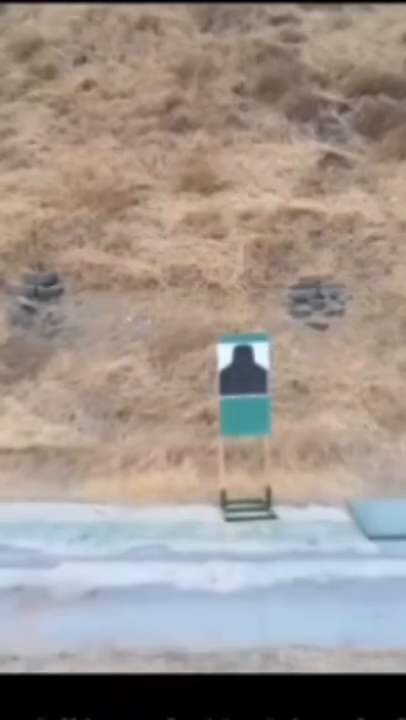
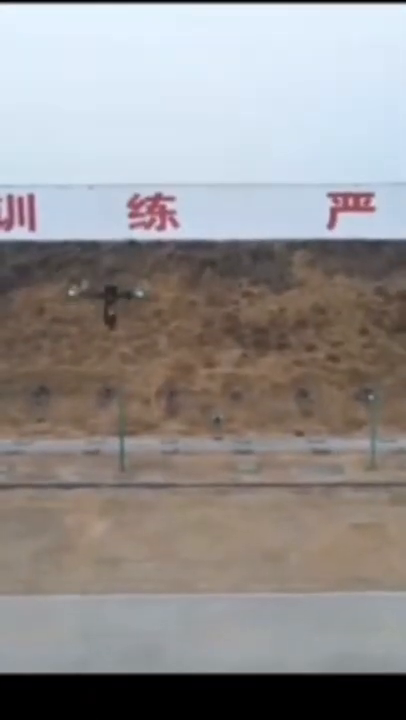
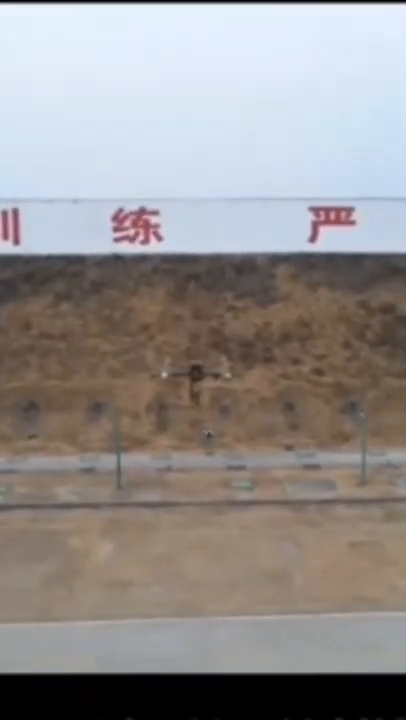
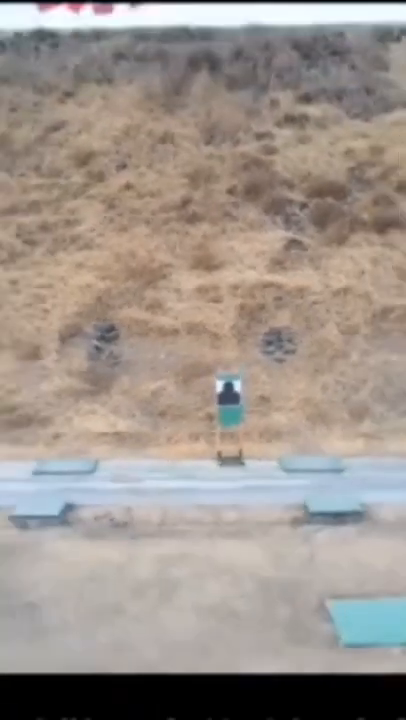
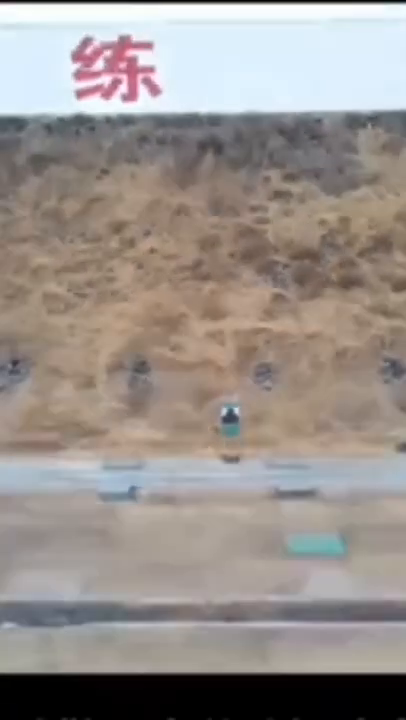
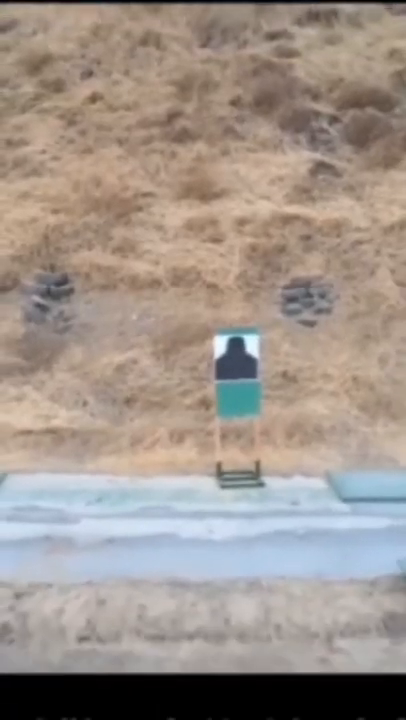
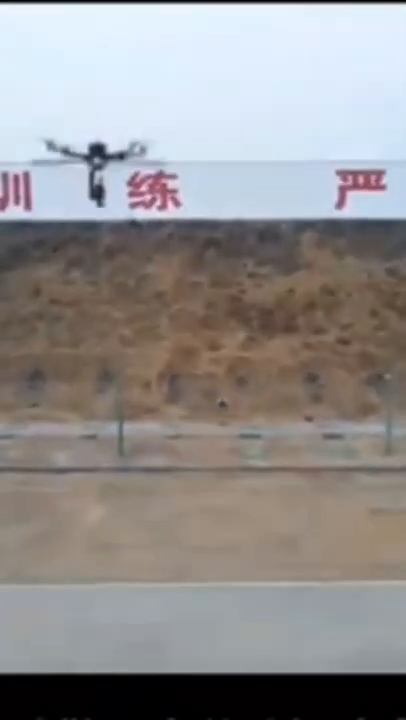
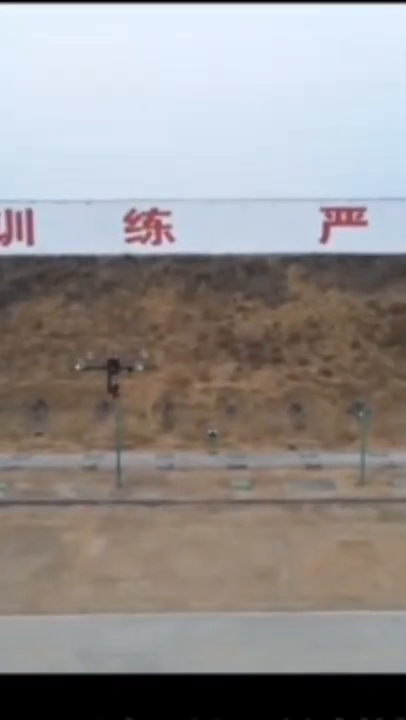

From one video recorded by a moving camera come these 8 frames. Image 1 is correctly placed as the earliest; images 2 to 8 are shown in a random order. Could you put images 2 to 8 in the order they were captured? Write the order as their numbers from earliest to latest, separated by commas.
6, 4, 5, 7, 2, 8, 3
